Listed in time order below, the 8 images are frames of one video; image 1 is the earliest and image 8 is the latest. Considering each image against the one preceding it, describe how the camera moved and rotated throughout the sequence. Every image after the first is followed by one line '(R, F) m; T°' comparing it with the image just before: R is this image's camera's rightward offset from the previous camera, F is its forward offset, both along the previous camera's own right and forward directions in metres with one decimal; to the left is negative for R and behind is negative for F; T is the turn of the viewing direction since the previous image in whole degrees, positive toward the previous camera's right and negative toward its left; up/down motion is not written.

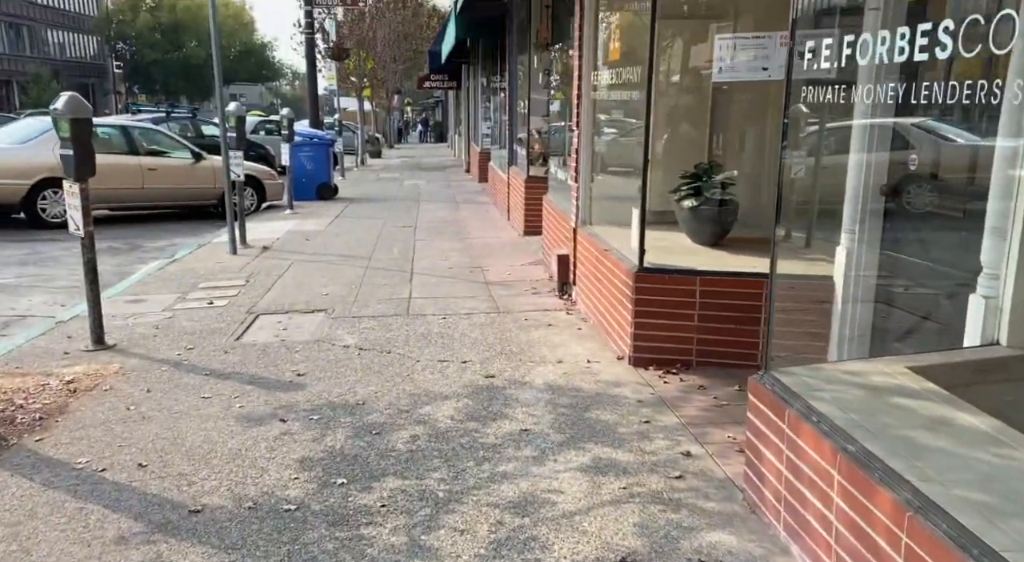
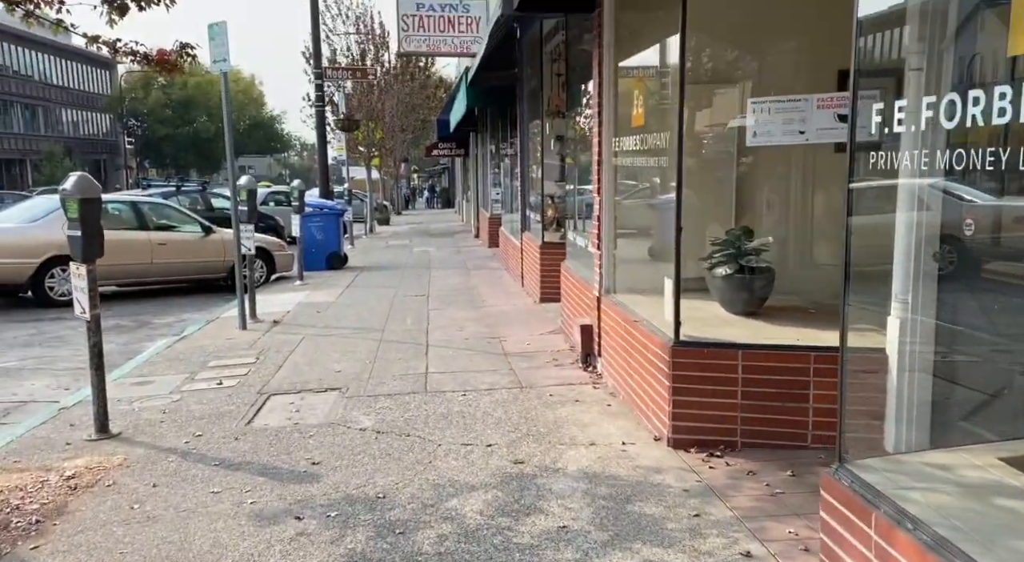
(-0.1, +0.2) m; -1°
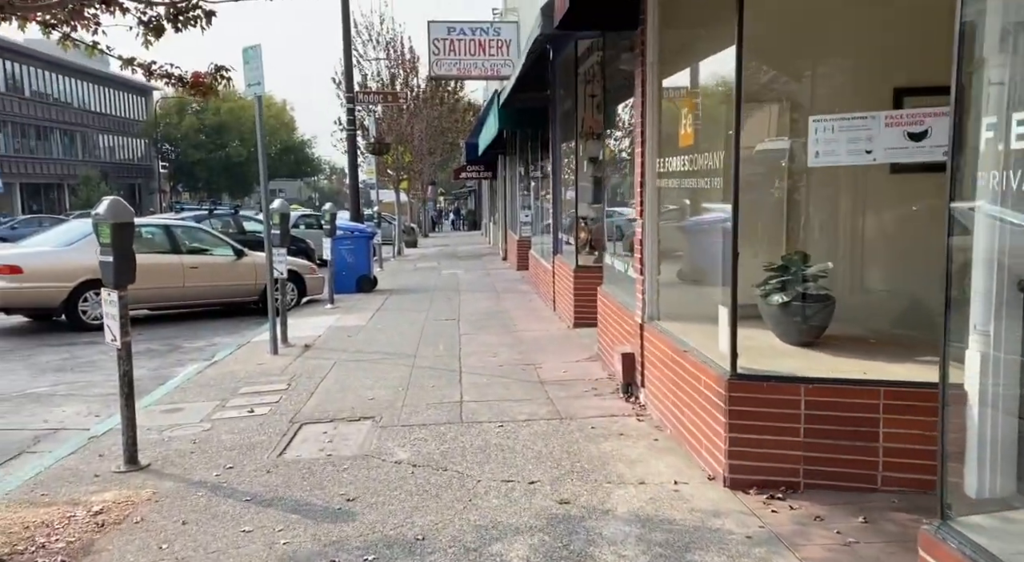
(-0.1, +0.2) m; -2°
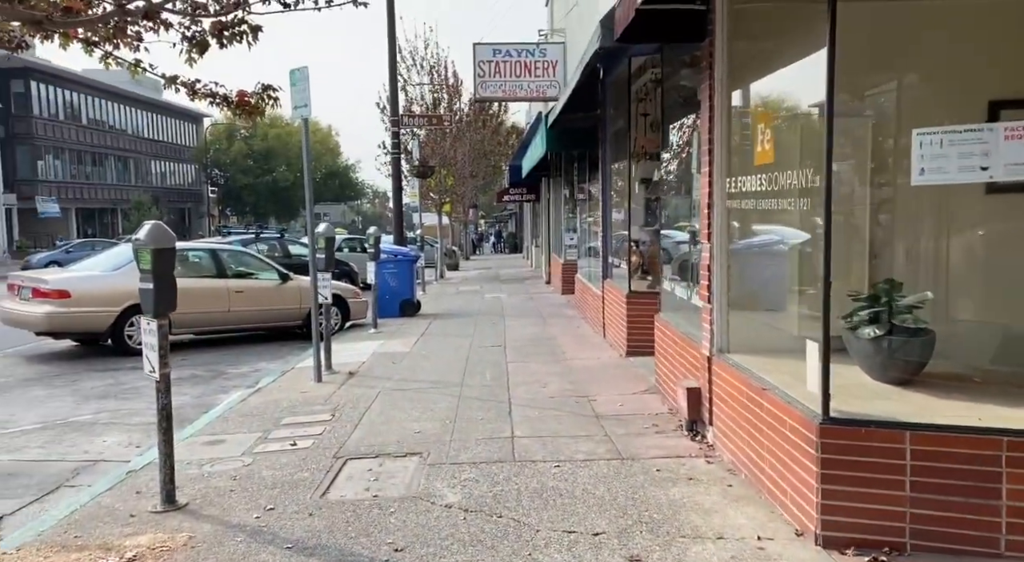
(-0.1, +0.3) m; -3°
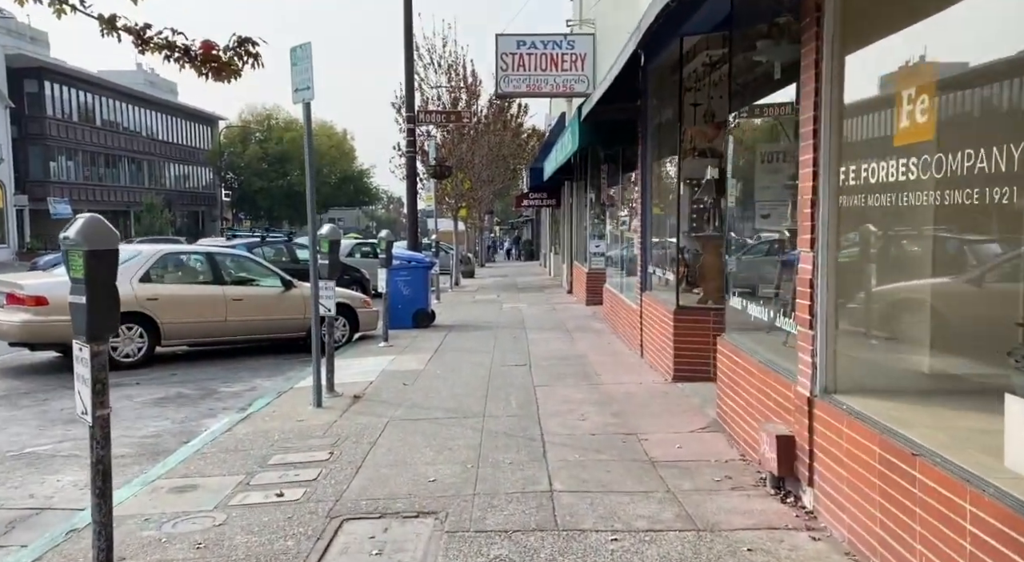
(-0.2, +1.2) m; -1°
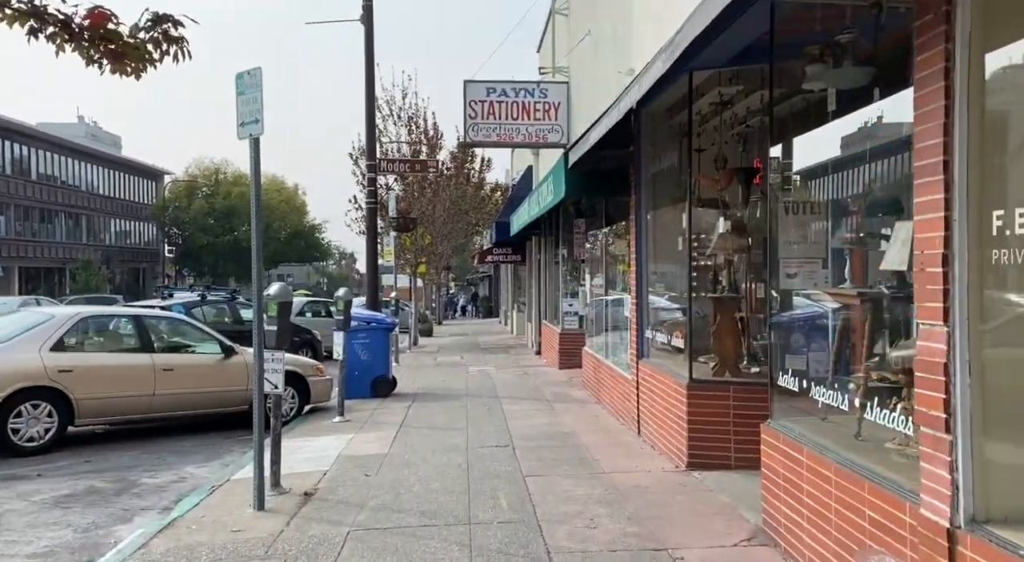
(-0.3, +1.2) m; +3°
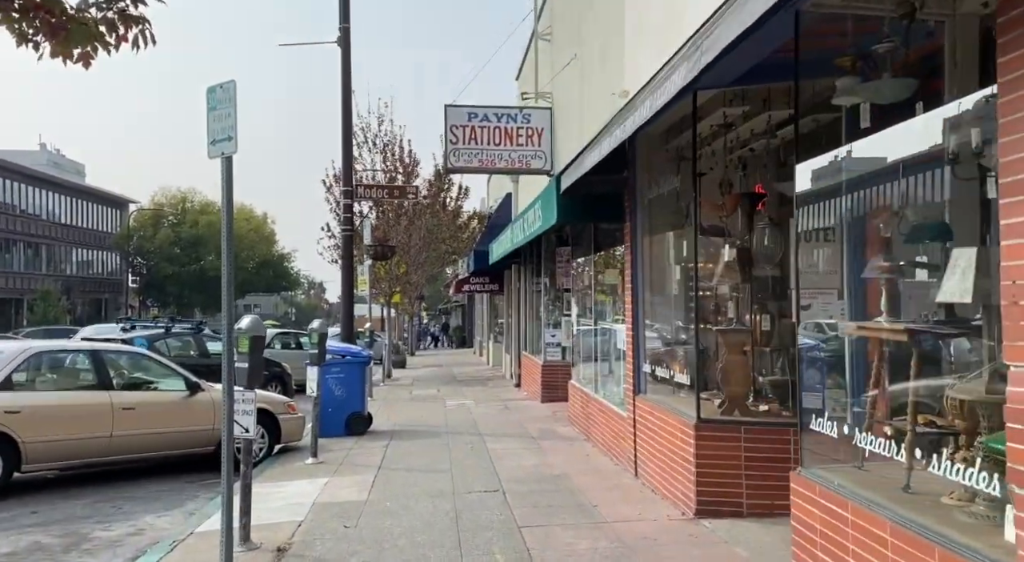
(-0.2, +0.5) m; +2°
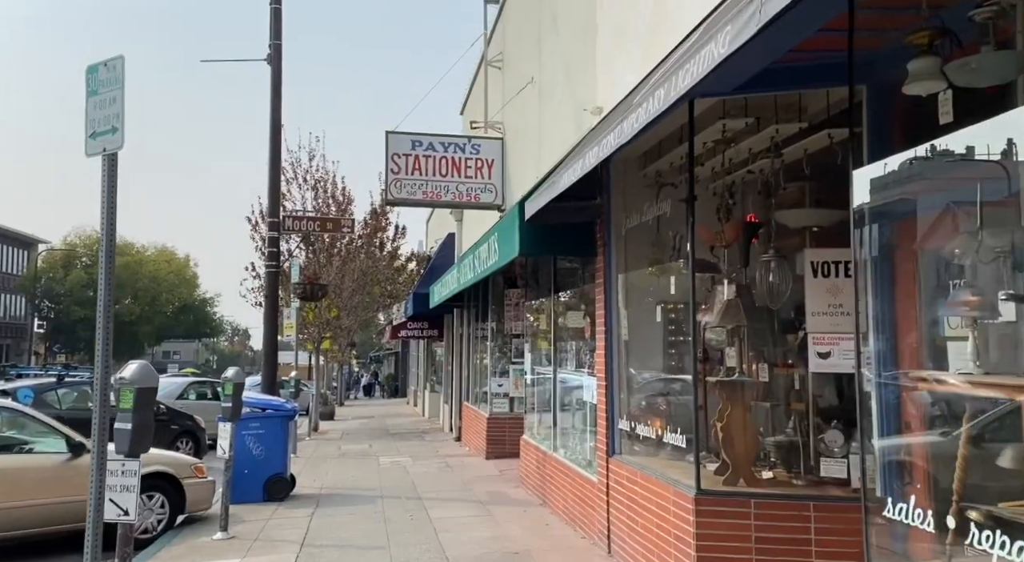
(-0.2, +1.2) m; +5°
